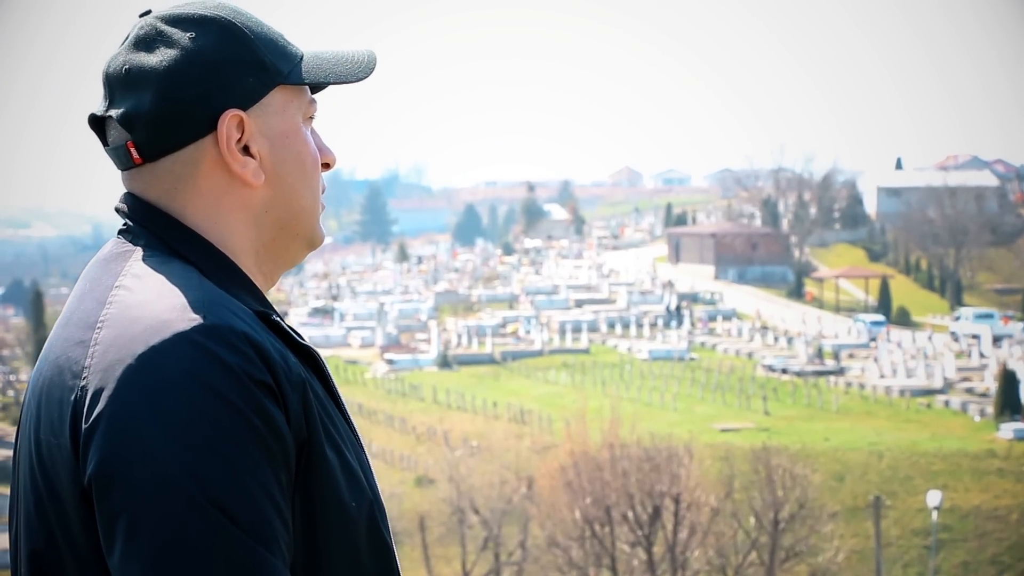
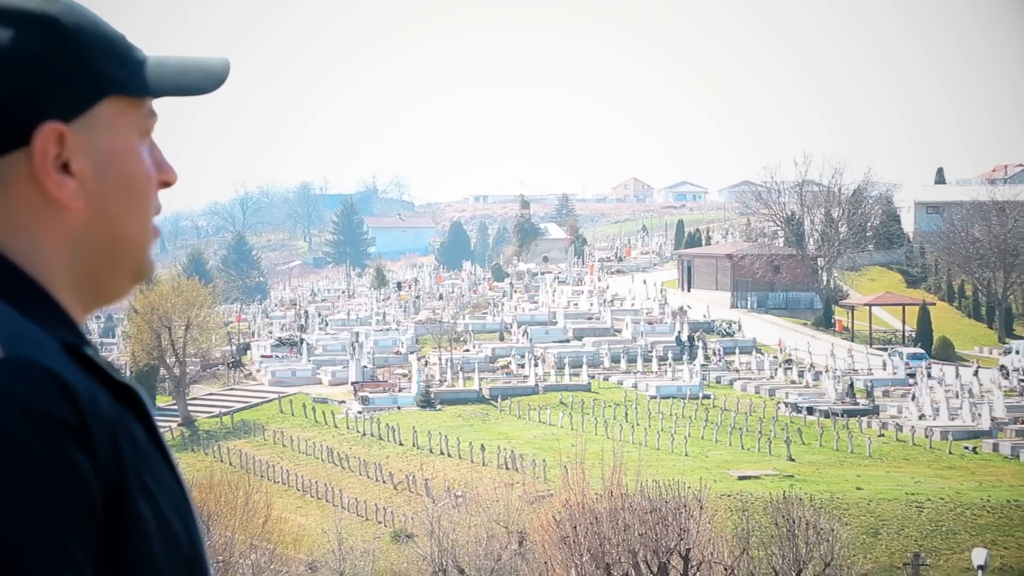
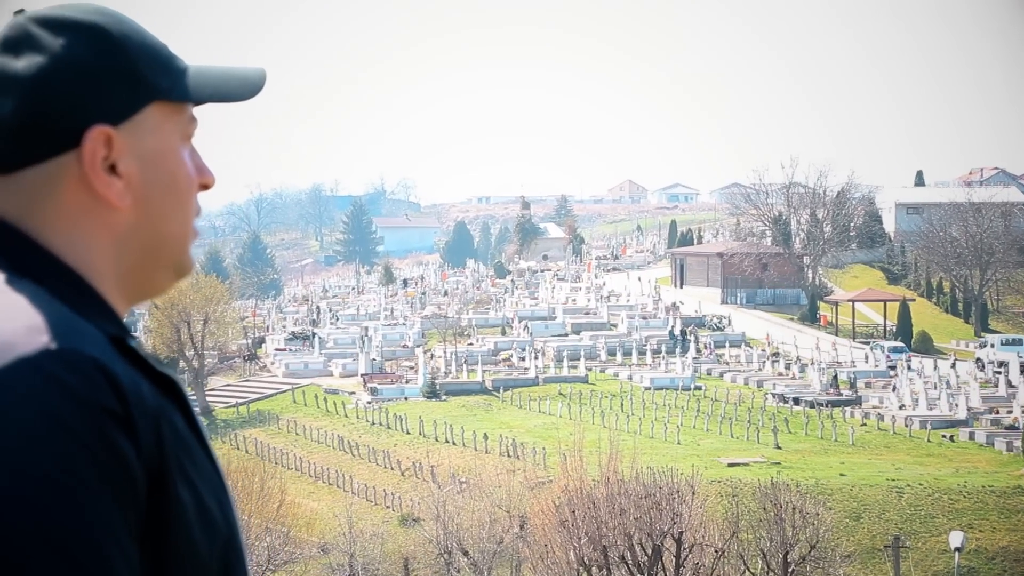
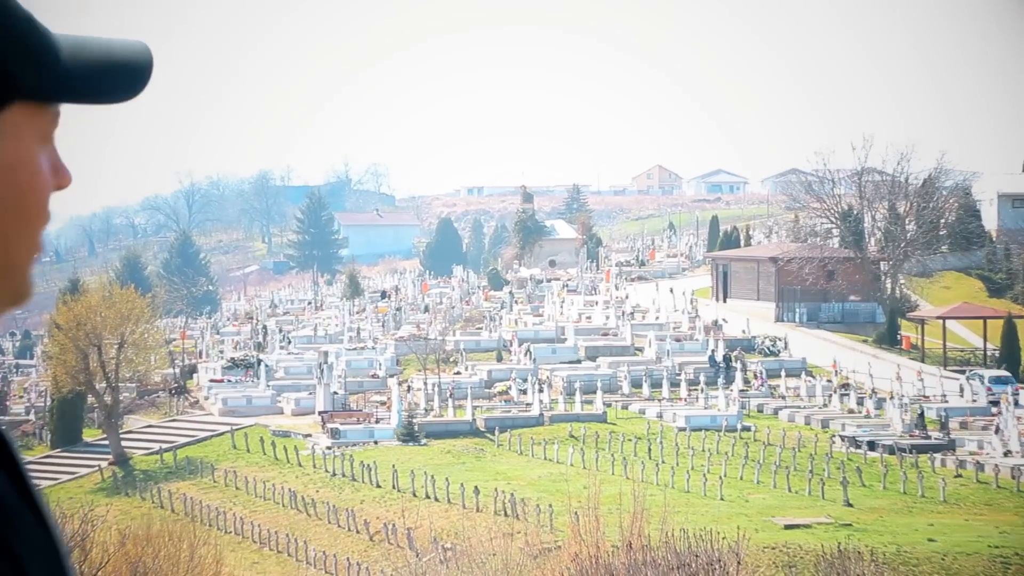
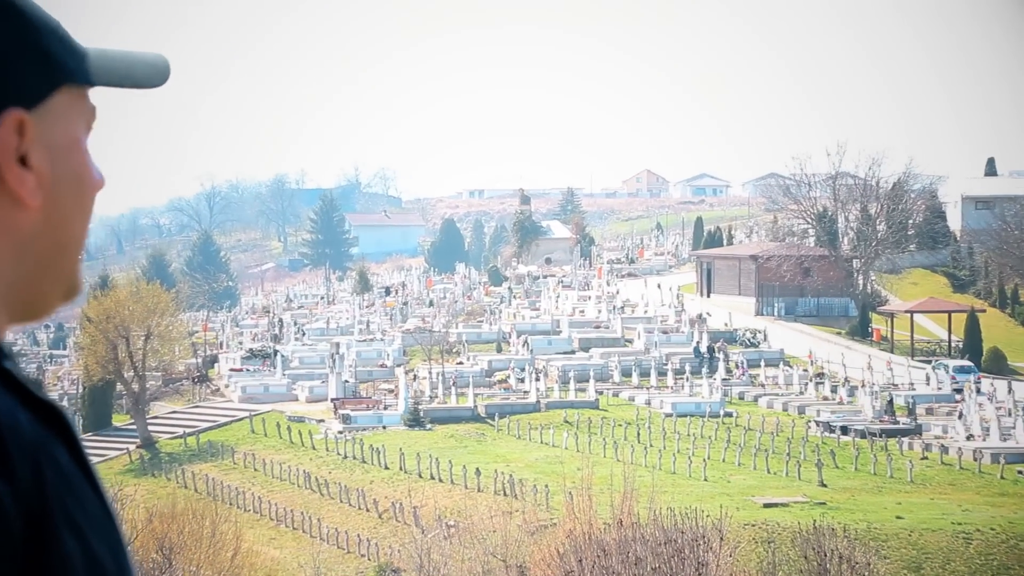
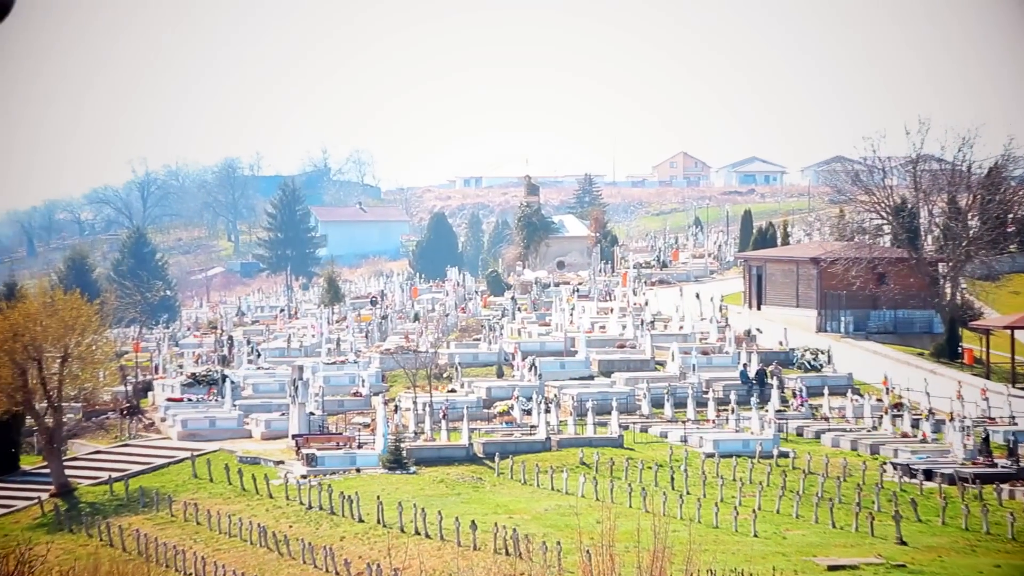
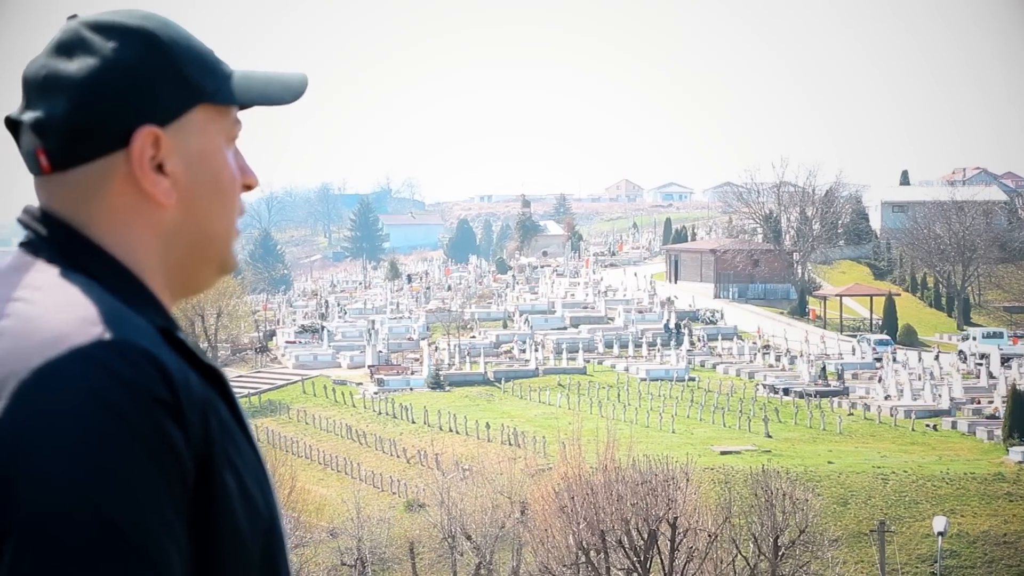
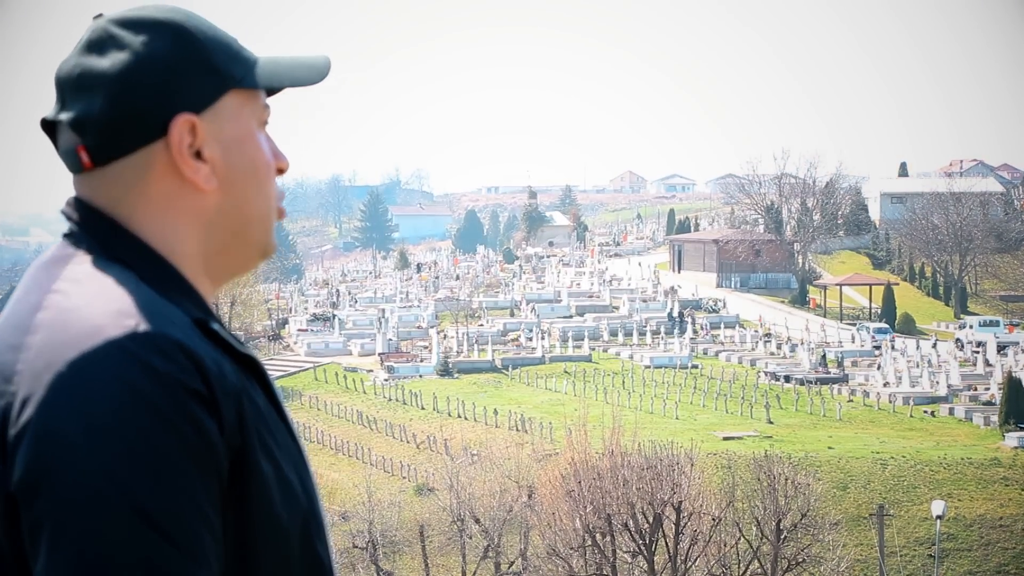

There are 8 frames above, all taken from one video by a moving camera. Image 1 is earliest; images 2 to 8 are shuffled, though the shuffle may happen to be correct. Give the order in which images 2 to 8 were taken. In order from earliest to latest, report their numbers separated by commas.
8, 7, 3, 2, 5, 4, 6
